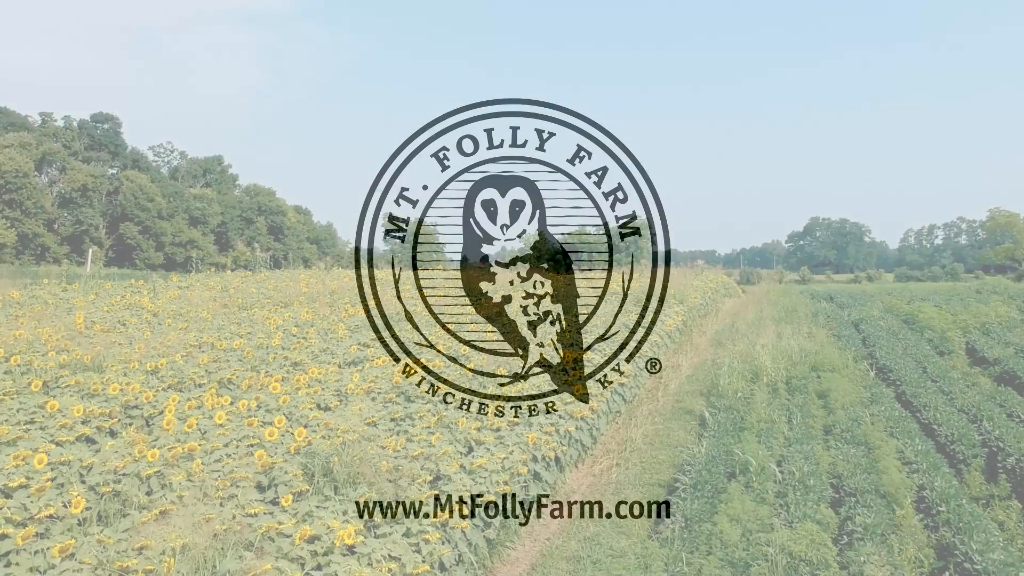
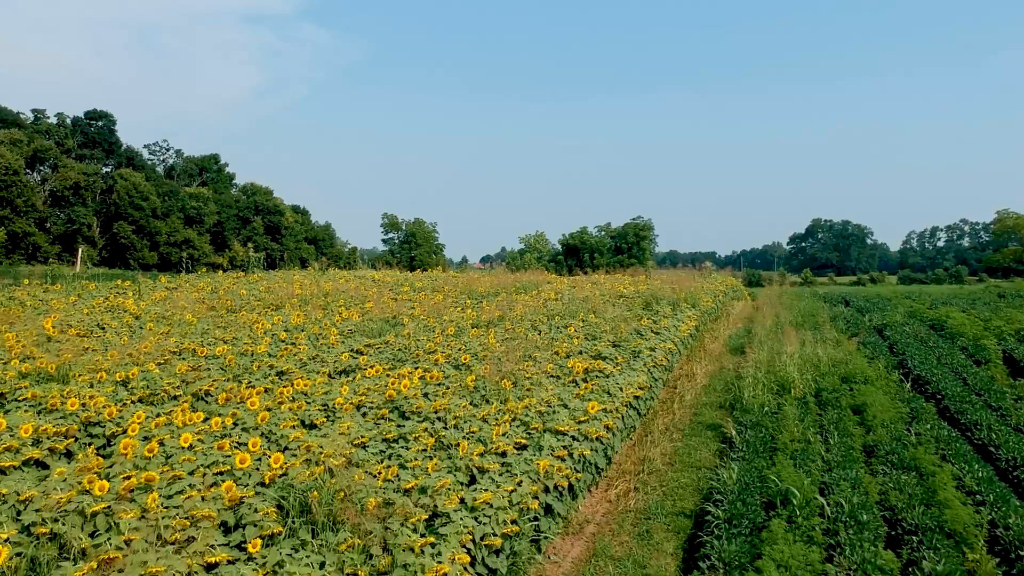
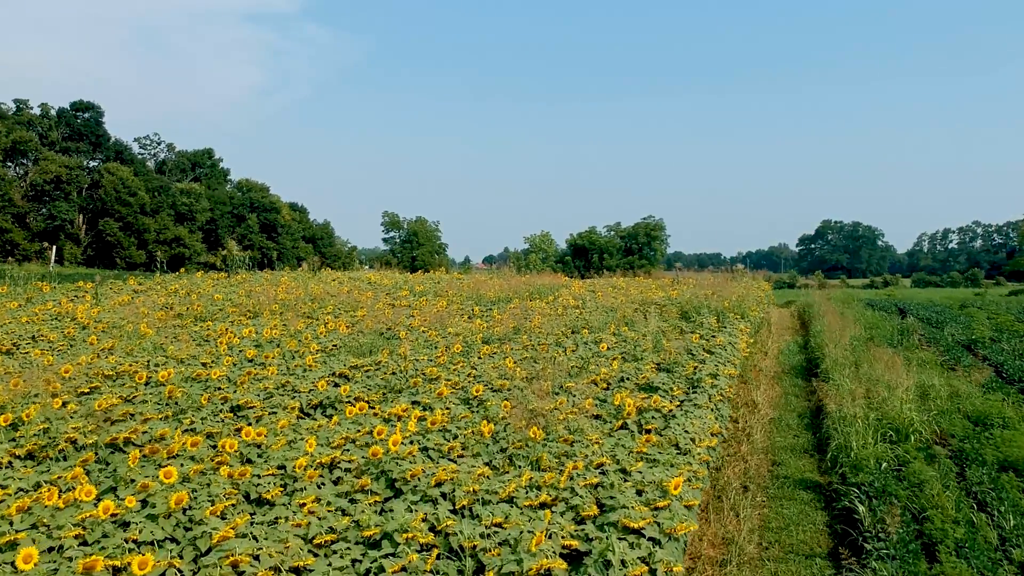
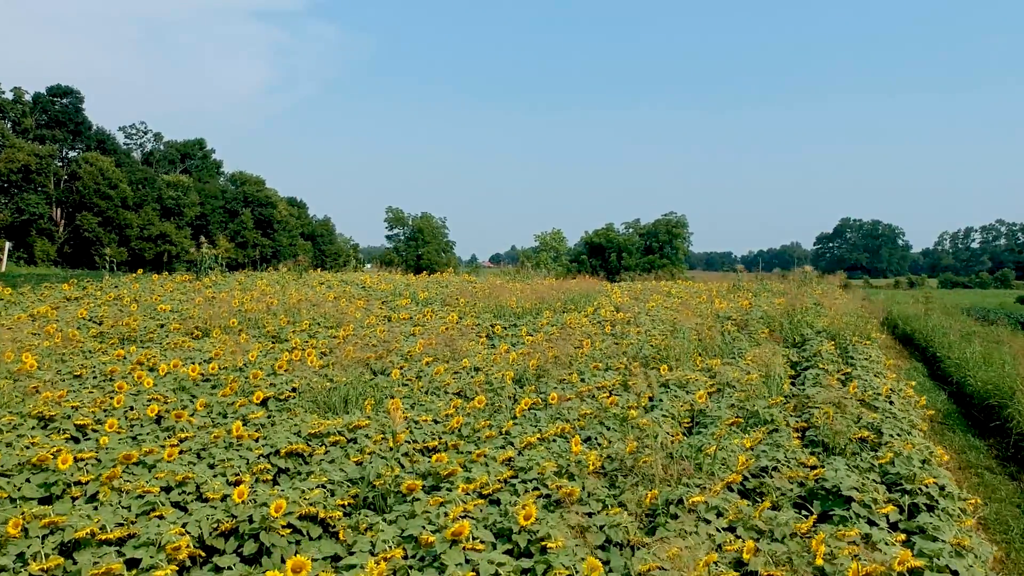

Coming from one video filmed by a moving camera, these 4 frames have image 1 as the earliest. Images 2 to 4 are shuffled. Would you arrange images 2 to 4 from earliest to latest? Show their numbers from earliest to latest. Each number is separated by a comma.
2, 3, 4
